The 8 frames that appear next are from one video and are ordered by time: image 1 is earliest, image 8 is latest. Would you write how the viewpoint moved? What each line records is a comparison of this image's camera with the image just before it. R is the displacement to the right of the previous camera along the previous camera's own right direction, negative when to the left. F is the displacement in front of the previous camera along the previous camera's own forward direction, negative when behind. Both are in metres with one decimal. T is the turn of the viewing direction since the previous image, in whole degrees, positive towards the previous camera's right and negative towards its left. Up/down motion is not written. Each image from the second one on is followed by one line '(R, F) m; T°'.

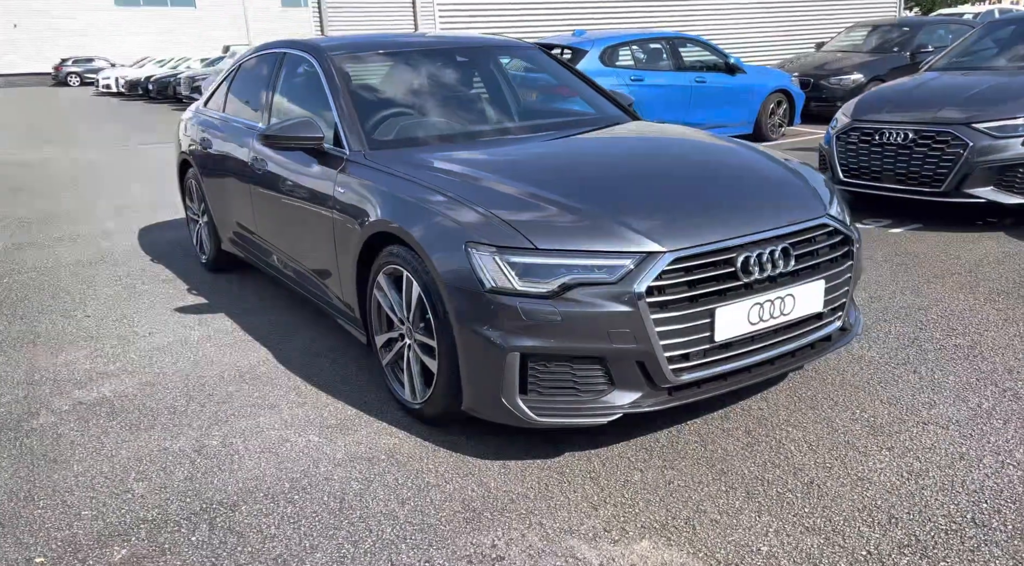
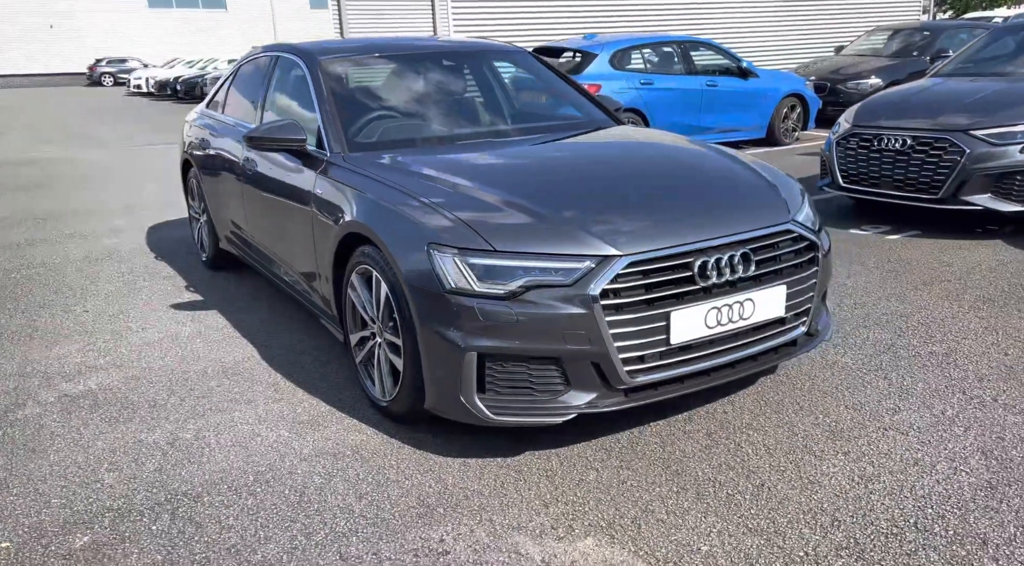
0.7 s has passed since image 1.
(+0.2, 0.0) m; -2°
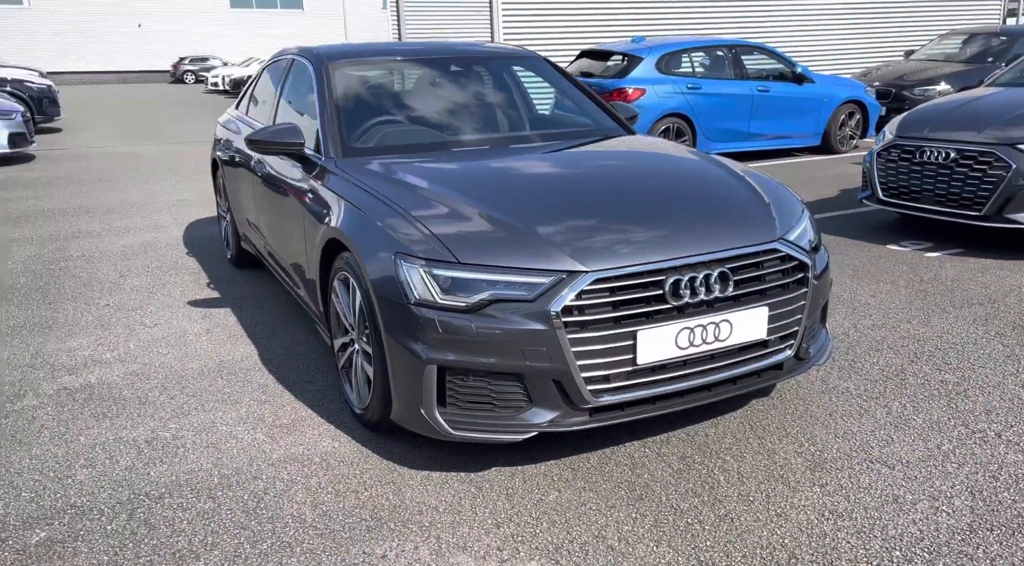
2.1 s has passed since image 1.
(+0.3, +0.1) m; -4°
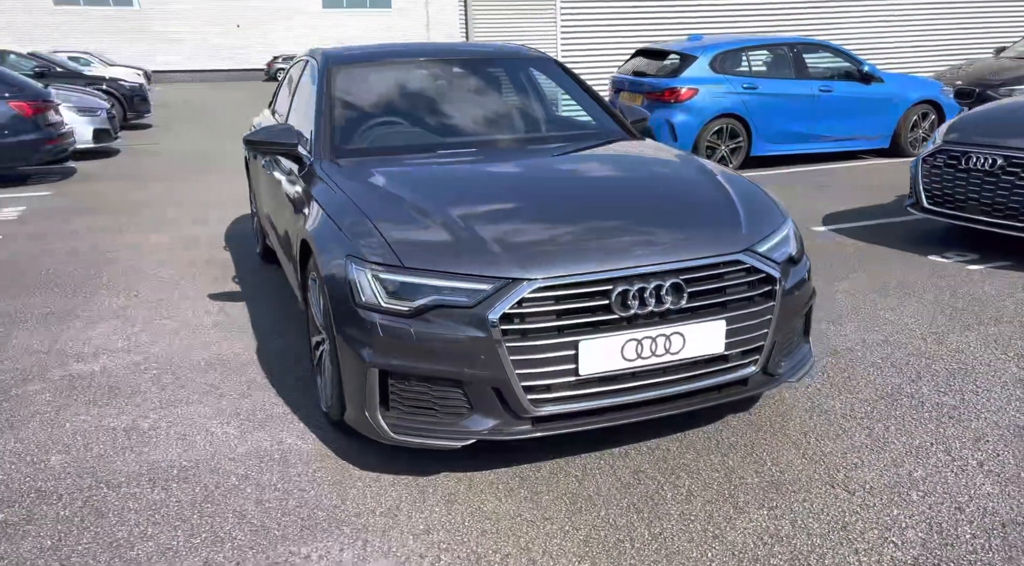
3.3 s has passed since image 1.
(+0.4, 0.0) m; -6°
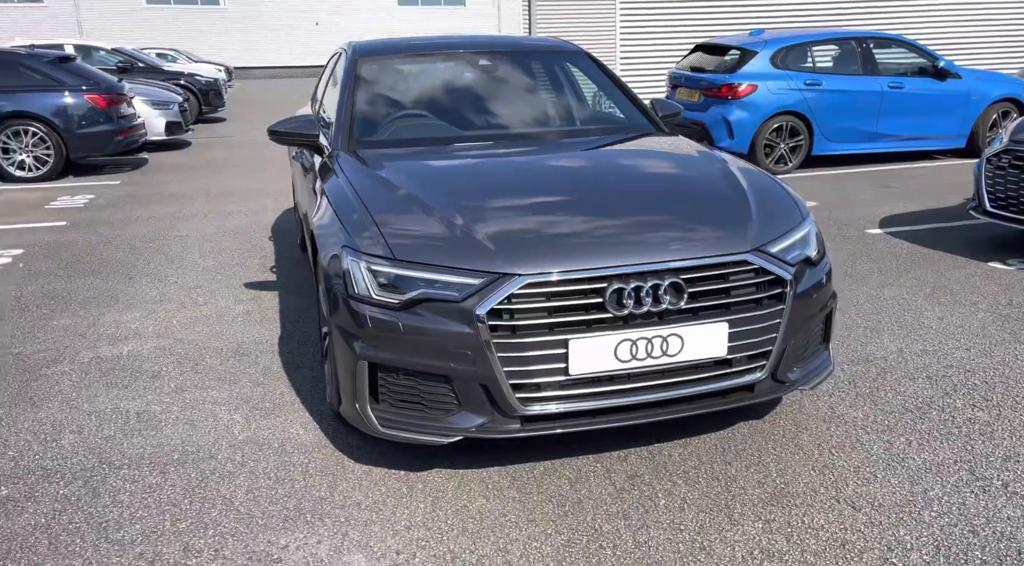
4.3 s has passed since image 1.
(+0.2, +0.1) m; -5°
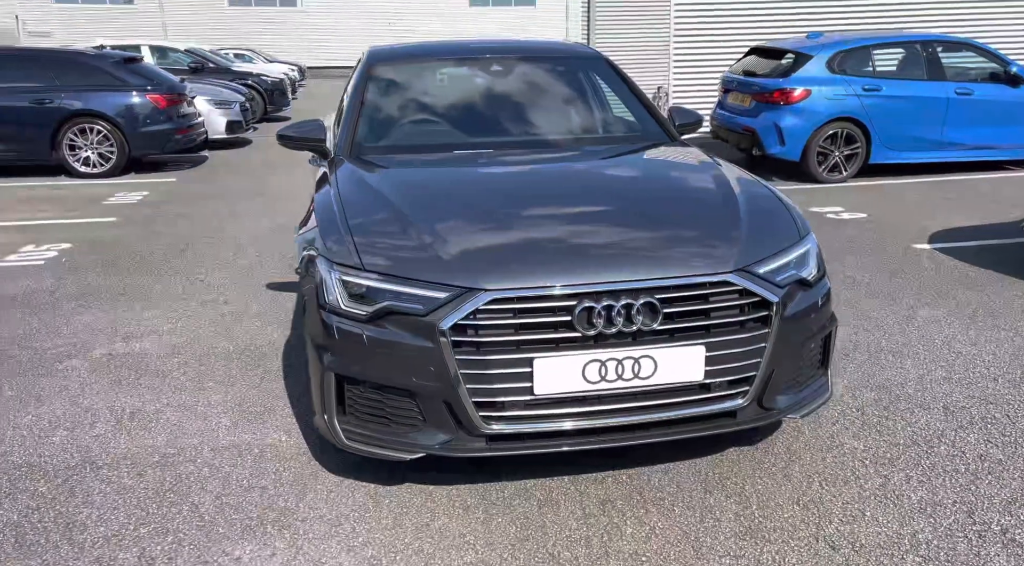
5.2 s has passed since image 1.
(+0.3, +0.1) m; -5°
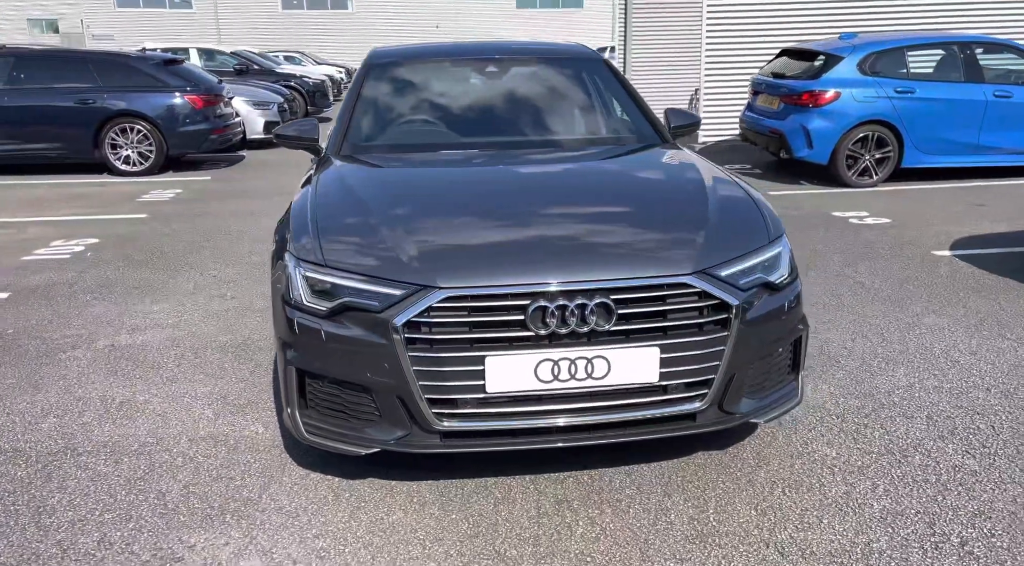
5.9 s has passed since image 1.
(+0.3, 0.0) m; -3°
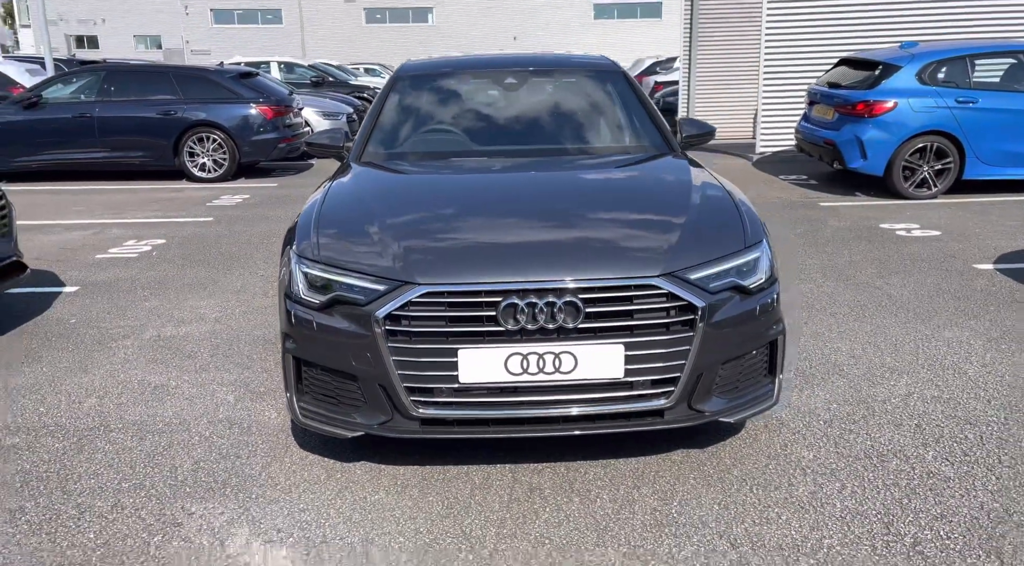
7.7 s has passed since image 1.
(+0.3, -0.1) m; -5°
